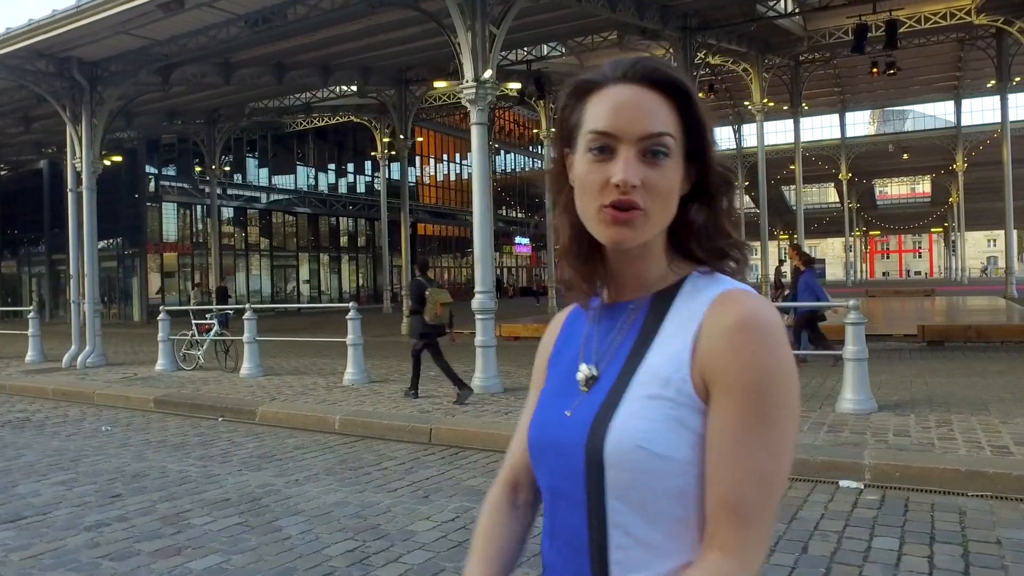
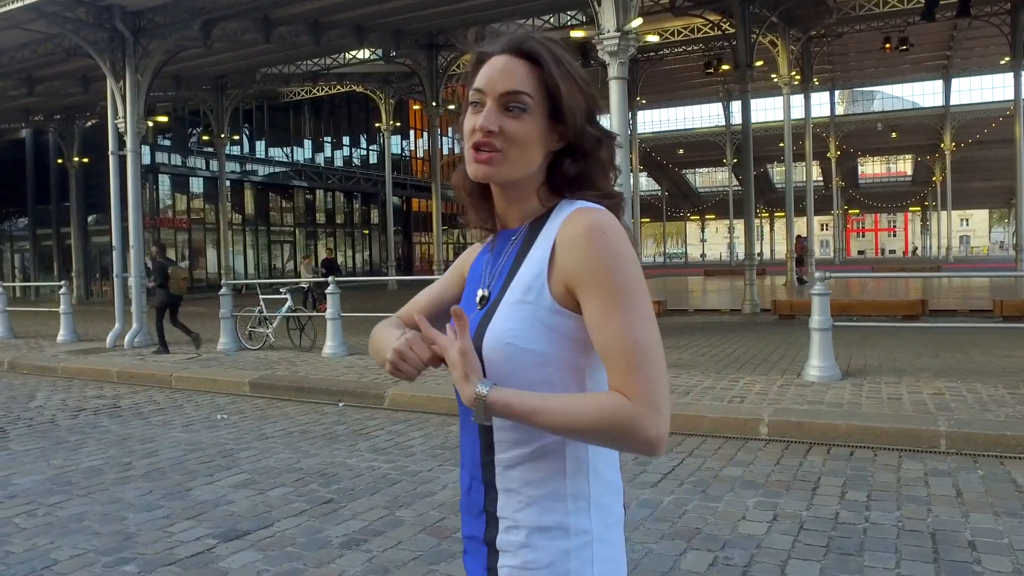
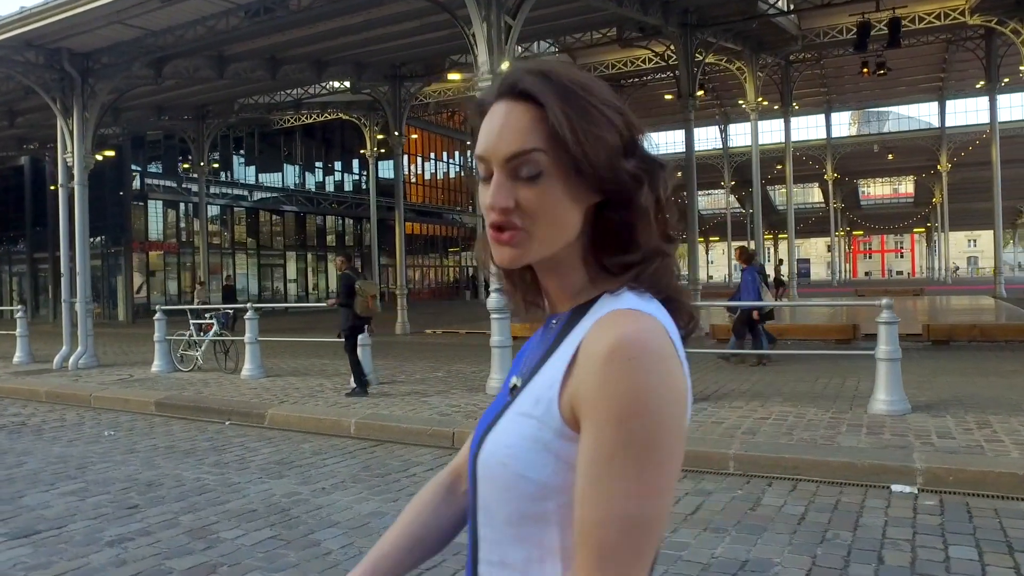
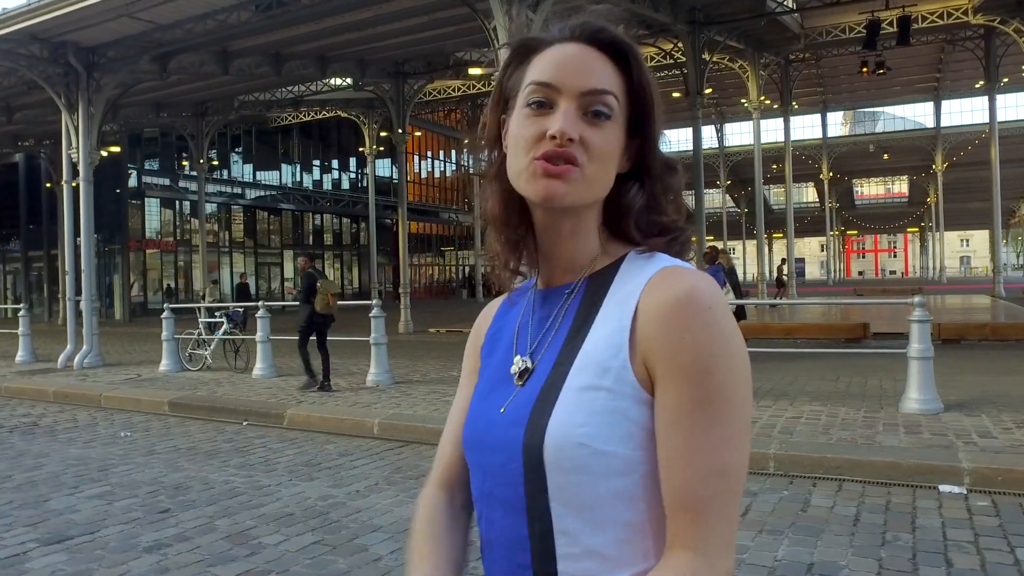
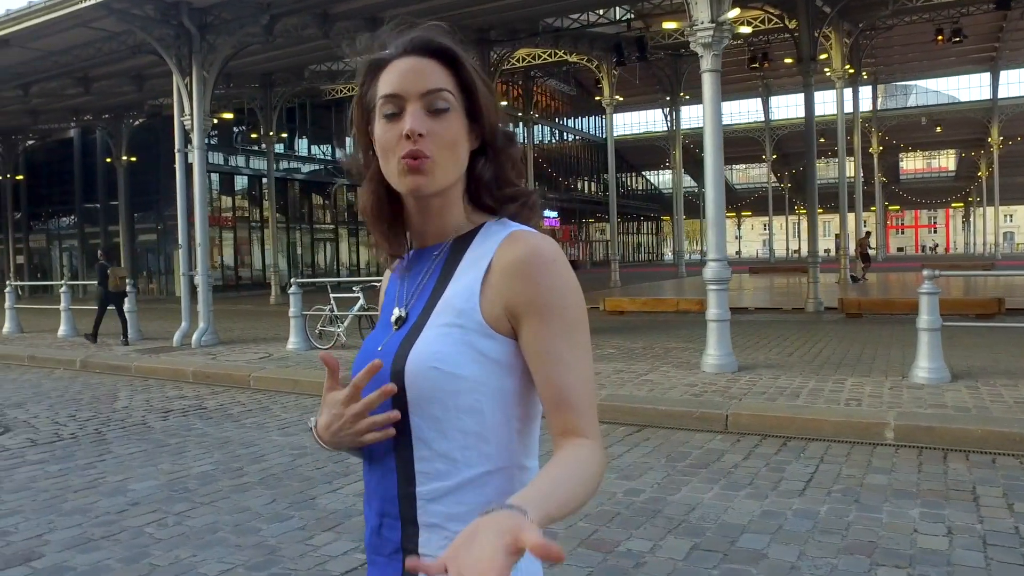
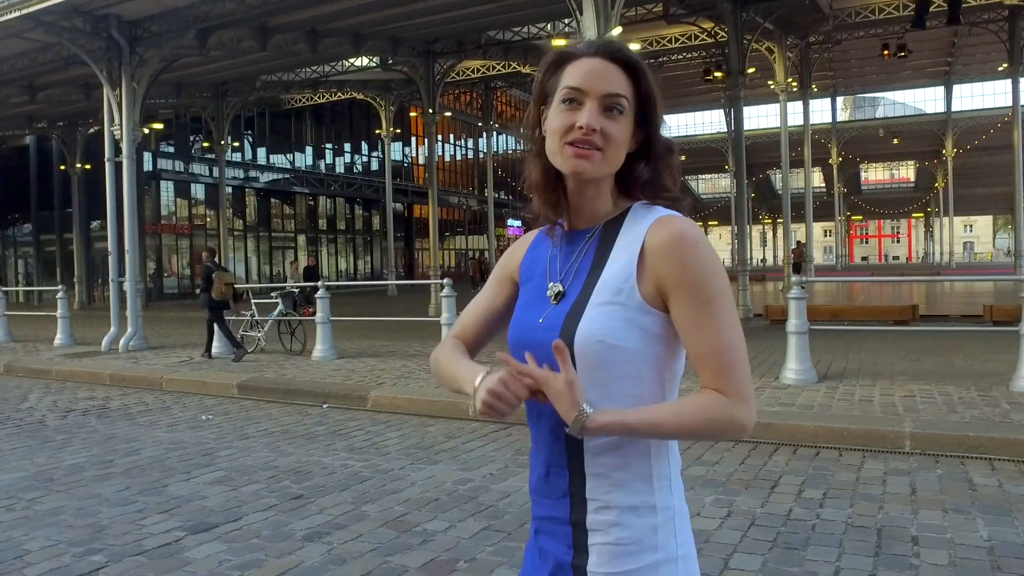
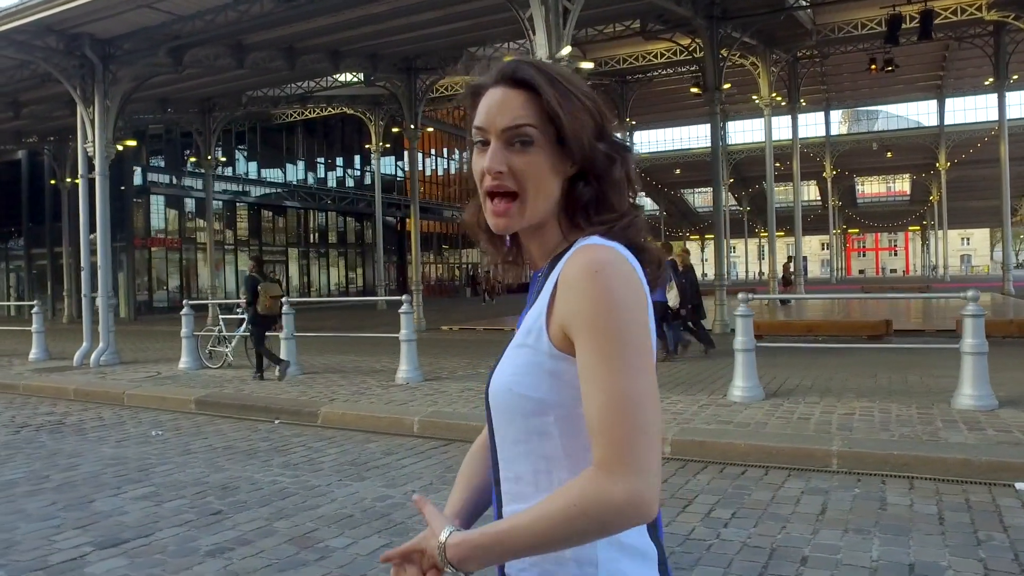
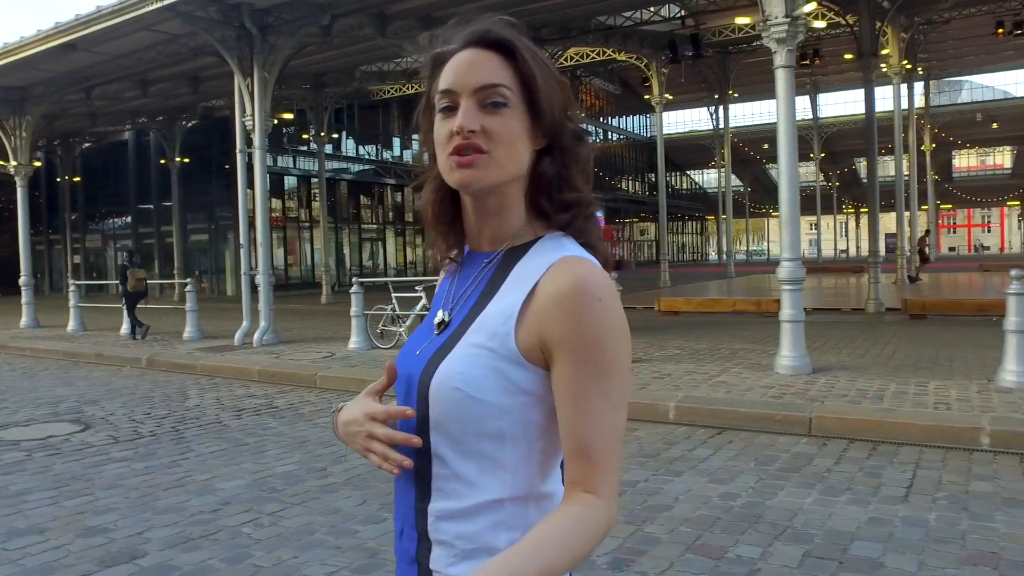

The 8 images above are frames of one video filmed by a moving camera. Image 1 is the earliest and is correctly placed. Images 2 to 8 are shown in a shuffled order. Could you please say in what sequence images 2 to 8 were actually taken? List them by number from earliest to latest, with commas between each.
3, 4, 7, 6, 2, 5, 8
